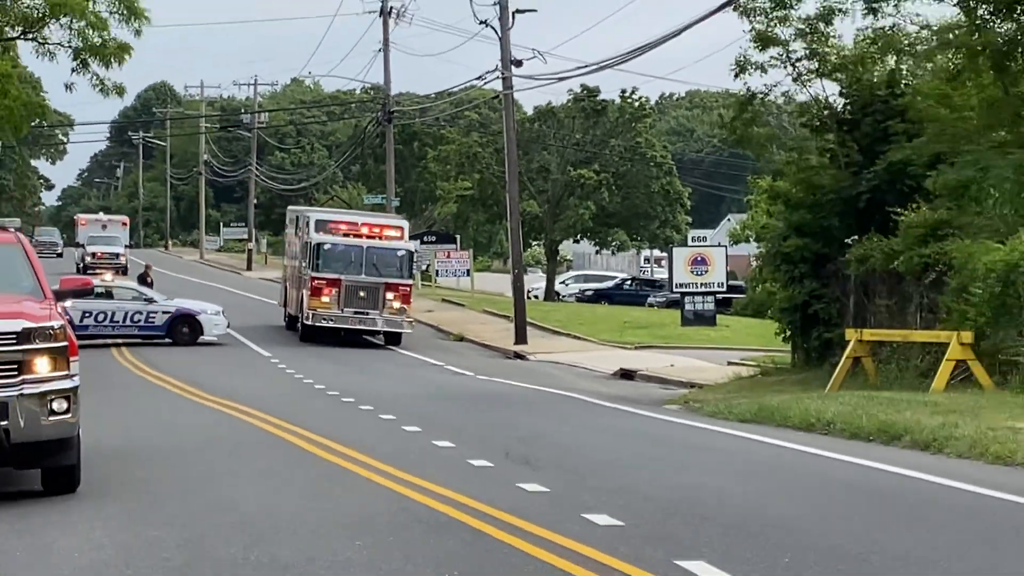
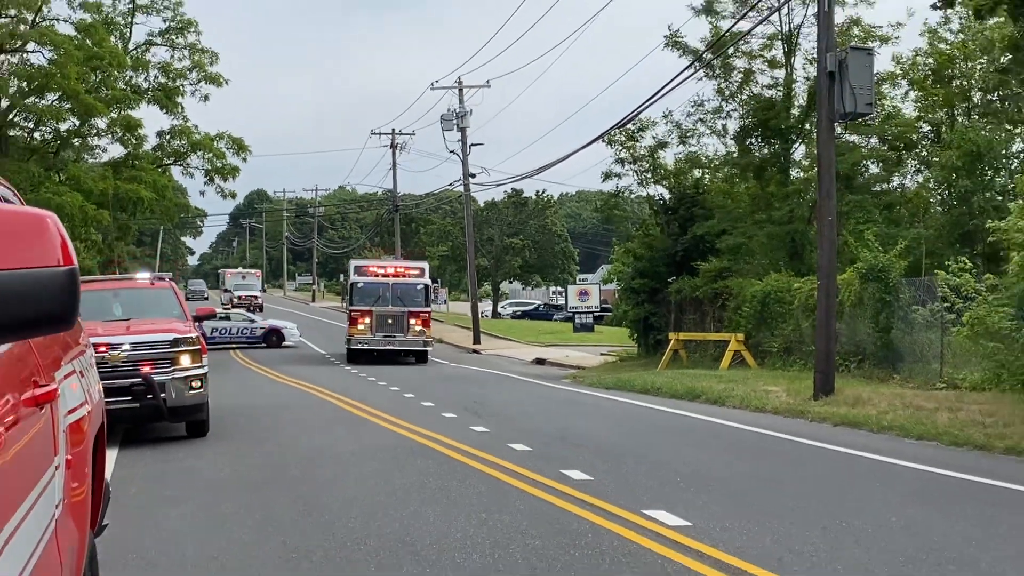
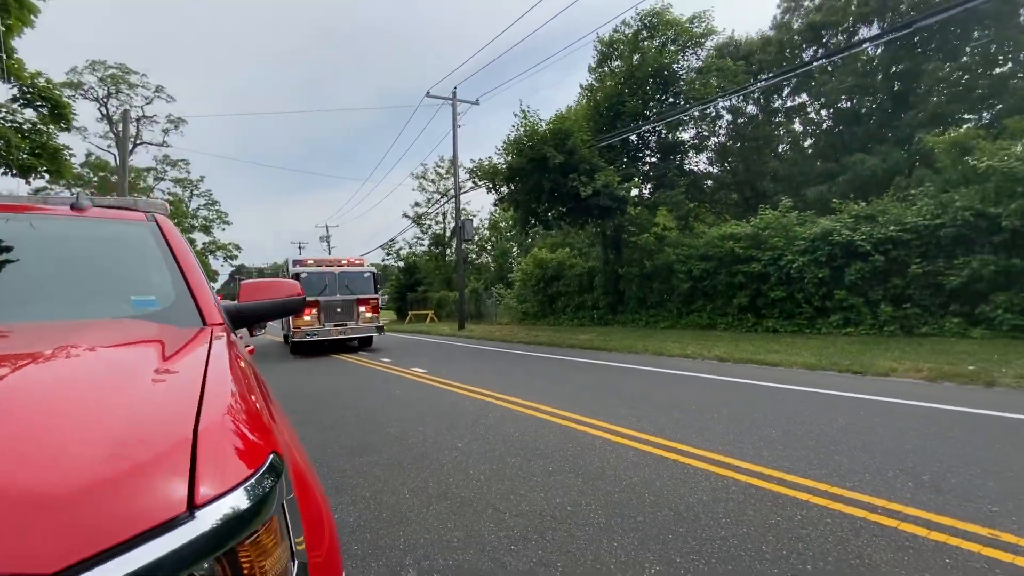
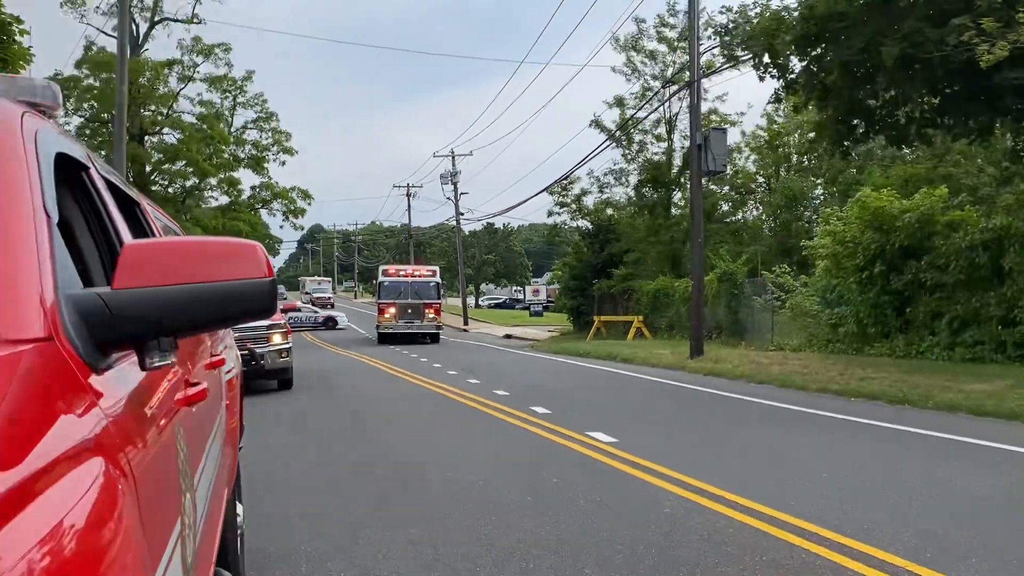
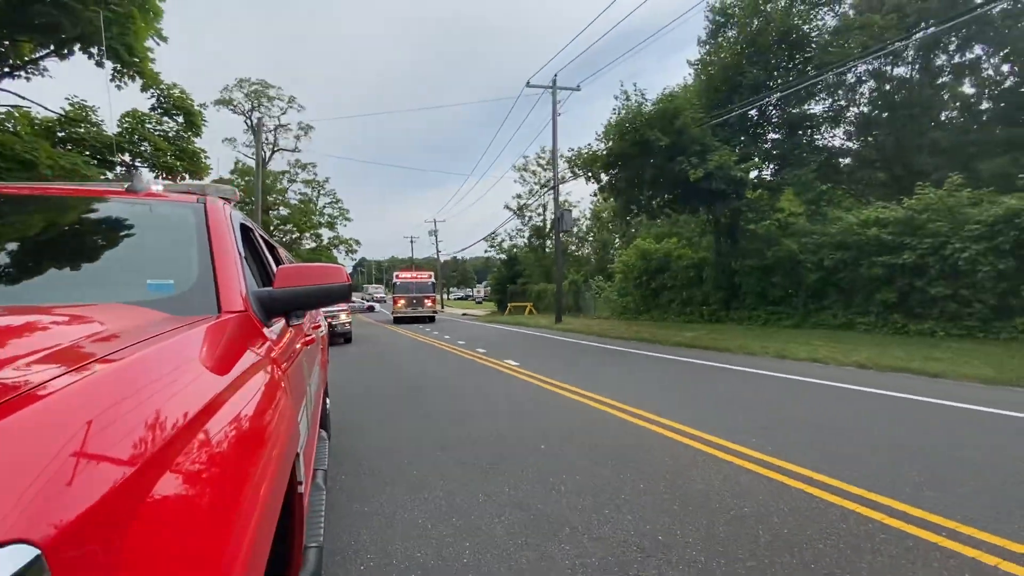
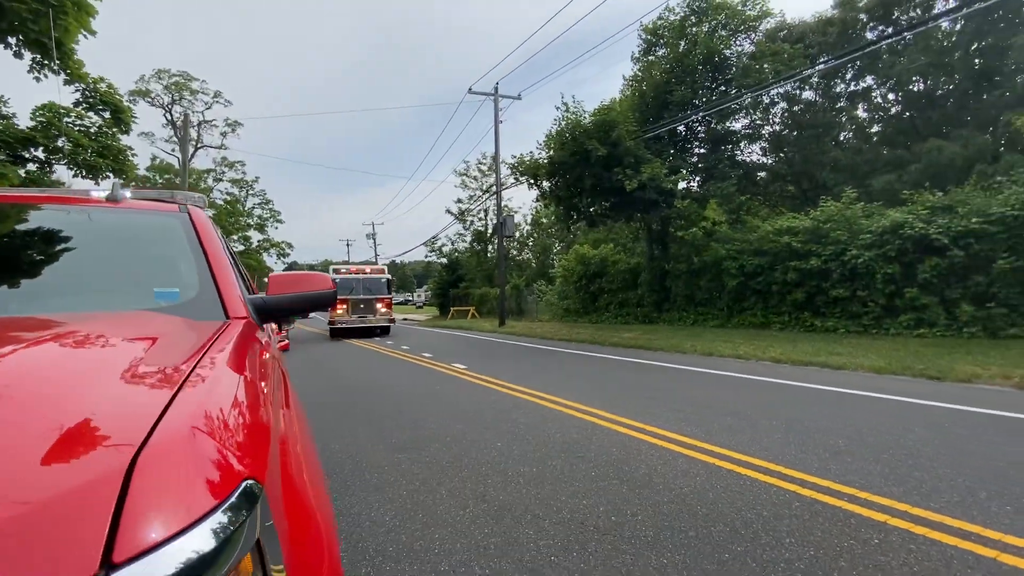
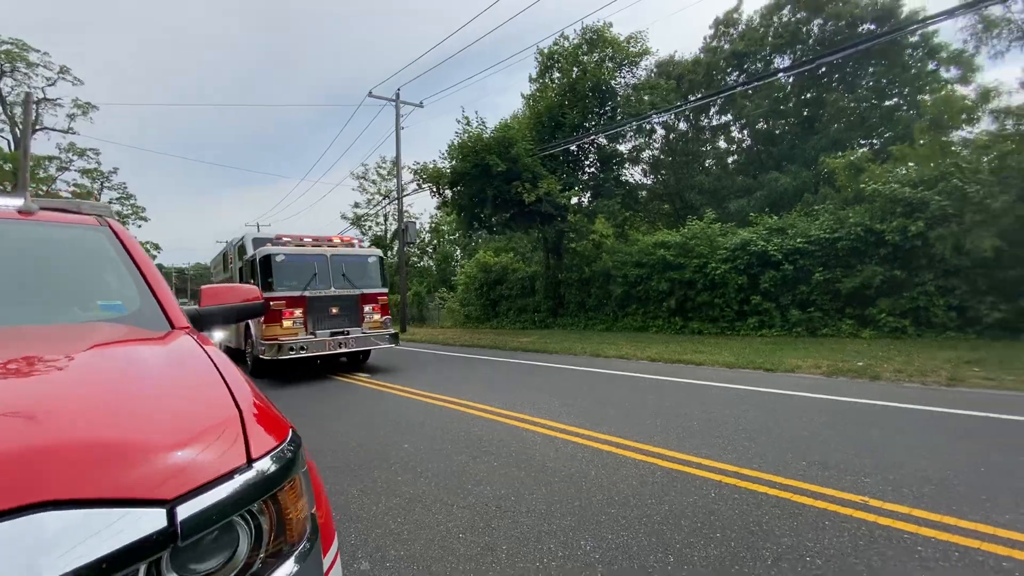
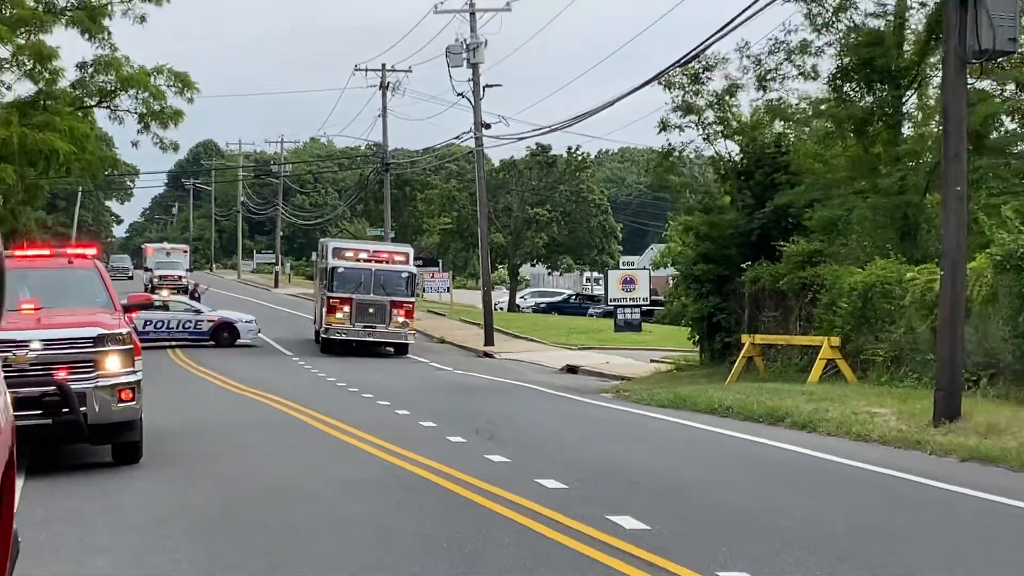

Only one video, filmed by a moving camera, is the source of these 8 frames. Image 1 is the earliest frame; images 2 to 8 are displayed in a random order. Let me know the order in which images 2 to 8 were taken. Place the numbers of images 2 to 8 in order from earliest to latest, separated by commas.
8, 2, 4, 5, 6, 3, 7
